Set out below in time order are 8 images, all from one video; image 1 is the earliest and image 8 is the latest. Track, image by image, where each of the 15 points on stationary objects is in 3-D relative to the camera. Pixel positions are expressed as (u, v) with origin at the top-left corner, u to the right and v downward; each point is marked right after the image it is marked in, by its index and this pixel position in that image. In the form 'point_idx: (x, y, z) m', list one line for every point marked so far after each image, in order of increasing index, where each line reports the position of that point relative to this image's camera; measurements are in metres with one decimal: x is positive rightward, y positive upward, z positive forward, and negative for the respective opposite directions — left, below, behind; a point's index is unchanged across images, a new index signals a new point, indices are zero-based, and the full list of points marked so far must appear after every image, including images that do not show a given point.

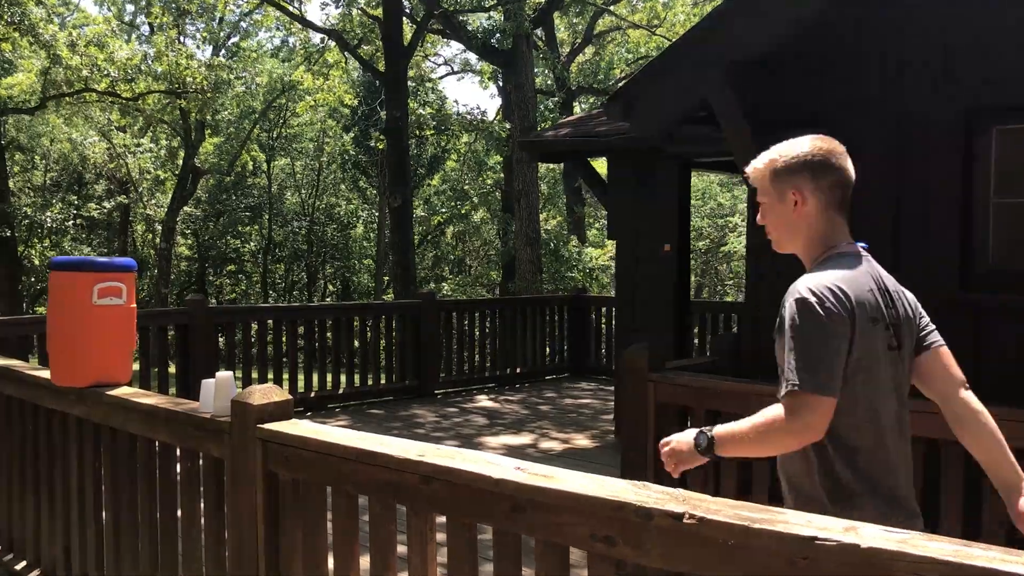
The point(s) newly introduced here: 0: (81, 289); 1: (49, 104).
0: (-1.7, 0.0, +3.4) m
1: (-10.4, +4.1, +19.5) m
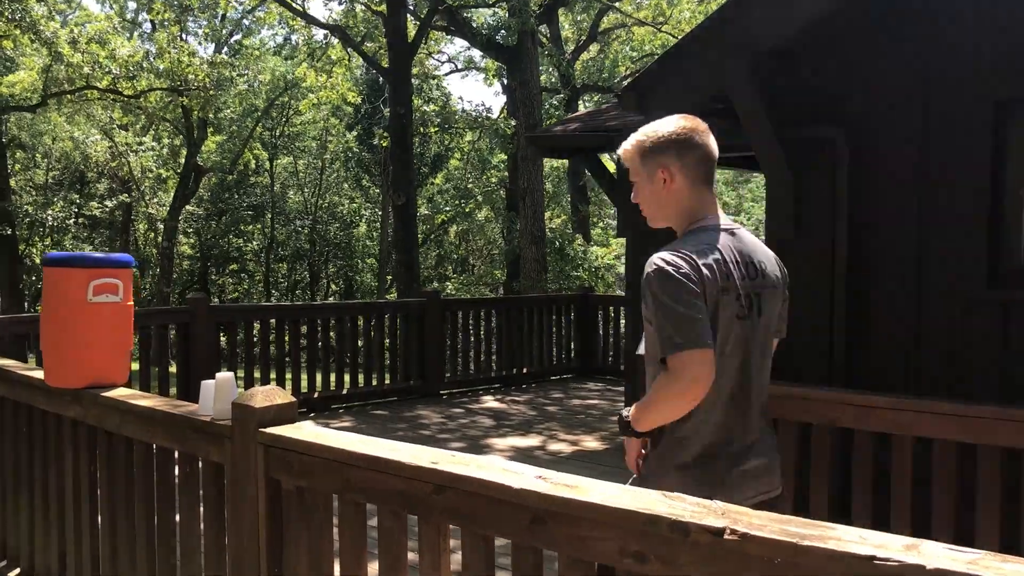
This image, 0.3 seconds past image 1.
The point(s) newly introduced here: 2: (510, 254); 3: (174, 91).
0: (-1.6, 0.0, +3.3) m
1: (-10.3, +4.2, +19.4) m
2: (0.0, +0.7, +16.8) m
3: (-7.3, +4.3, +18.9) m
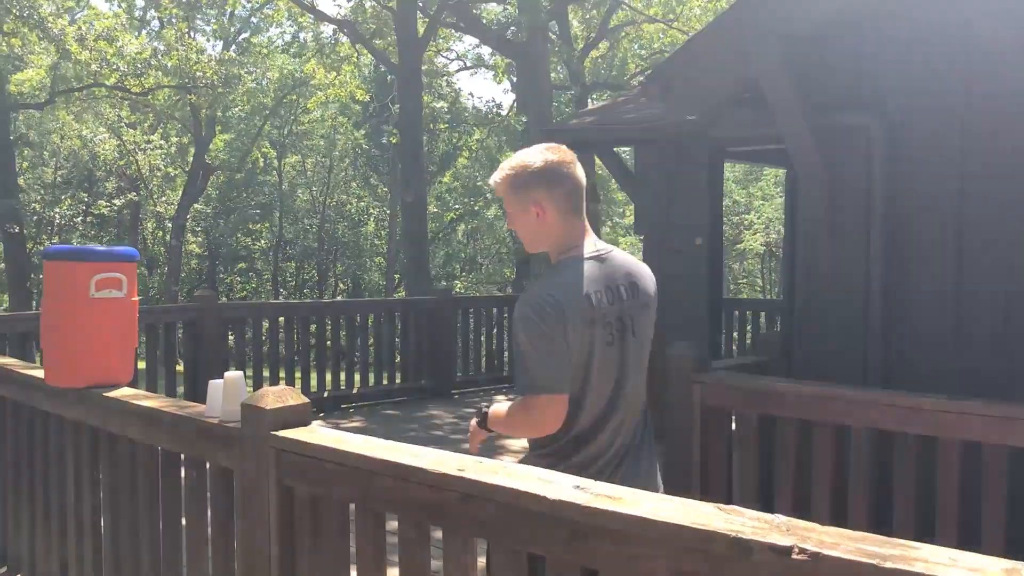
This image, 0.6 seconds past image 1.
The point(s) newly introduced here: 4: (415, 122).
0: (-1.5, 0.0, +3.1) m
1: (-10.0, +4.2, +19.3) m
2: (+0.2, +0.7, +16.6) m
3: (-7.1, +4.3, +18.7) m
4: (-1.3, +2.2, +11.8) m
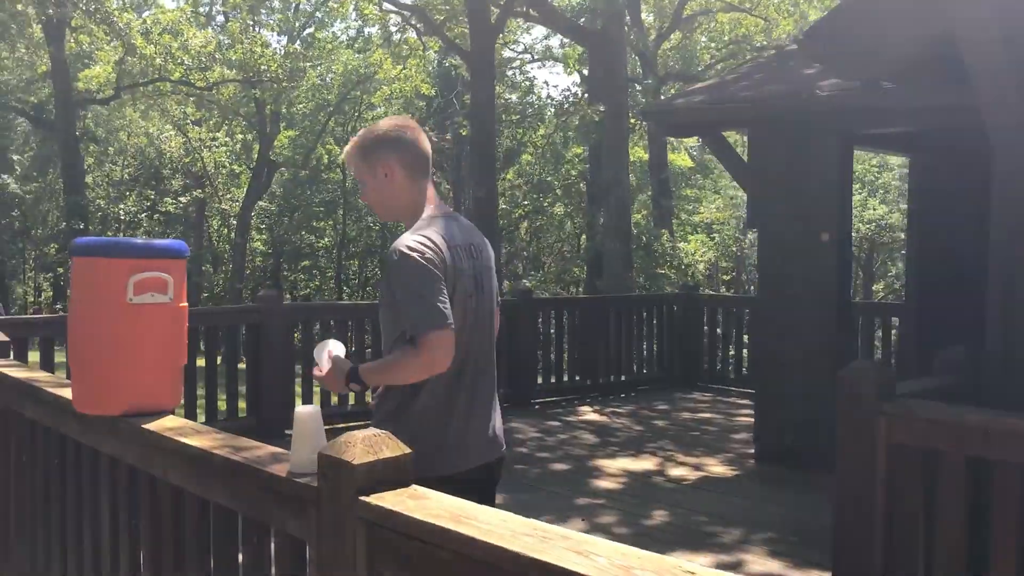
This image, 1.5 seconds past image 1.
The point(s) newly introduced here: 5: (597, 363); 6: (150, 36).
0: (-1.1, 0.0, +2.4) m
1: (-8.5, +4.3, +19.2) m
2: (+1.5, +0.7, +15.8) m
3: (-5.6, +4.3, +18.4) m
4: (-0.3, +2.2, +11.1) m
5: (+0.8, -0.7, +8.6) m
6: (-7.4, +5.2, +17.9) m
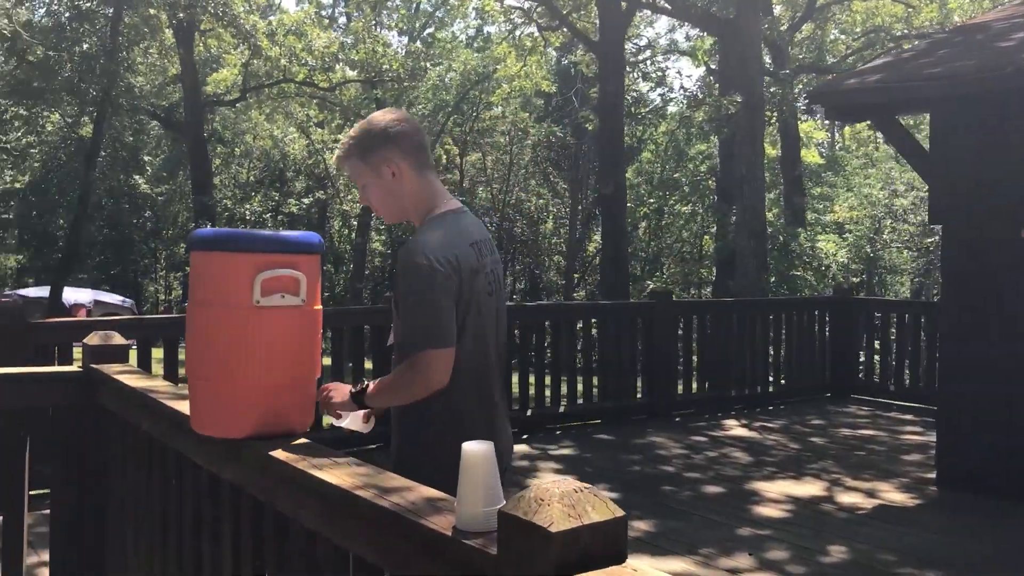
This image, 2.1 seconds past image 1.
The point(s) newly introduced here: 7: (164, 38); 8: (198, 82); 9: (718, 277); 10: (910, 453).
0: (-0.6, 0.0, +2.0) m
1: (-5.8, +4.3, +19.6) m
2: (+3.6, +0.6, +14.9) m
3: (-3.0, +4.3, +18.5) m
4: (+1.3, +2.2, +10.5) m
5: (+2.0, -0.7, +7.9) m
6: (-4.9, +5.2, +18.2) m
7: (-7.3, +5.3, +18.3) m
8: (-6.4, +4.2, +17.8) m
9: (+3.7, +0.2, +15.7) m
10: (+3.0, -1.2, +6.5) m
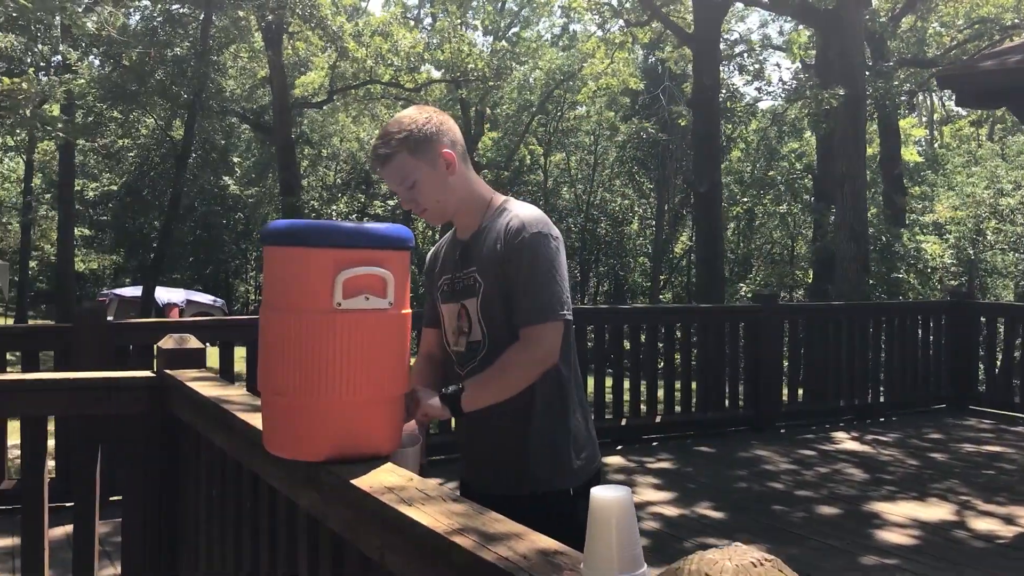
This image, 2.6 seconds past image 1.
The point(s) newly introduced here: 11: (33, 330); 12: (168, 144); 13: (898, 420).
0: (-0.4, 0.0, +1.8) m
1: (-3.9, +4.2, +19.7) m
2: (+5.1, +0.6, +14.2) m
3: (-1.2, +4.3, +18.3) m
4: (+2.3, +2.2, +10.0) m
5: (+2.8, -0.8, +7.3) m
6: (-3.1, +5.2, +18.2) m
7: (-5.5, +5.3, +18.5) m
8: (-4.7, +4.2, +18.0) m
9: (+5.2, +0.1, +15.0) m
10: (+3.6, -1.3, +5.9) m
11: (-2.5, -0.2, +4.5) m
12: (-7.6, +3.2, +19.3) m
13: (+3.3, -1.1, +7.5) m
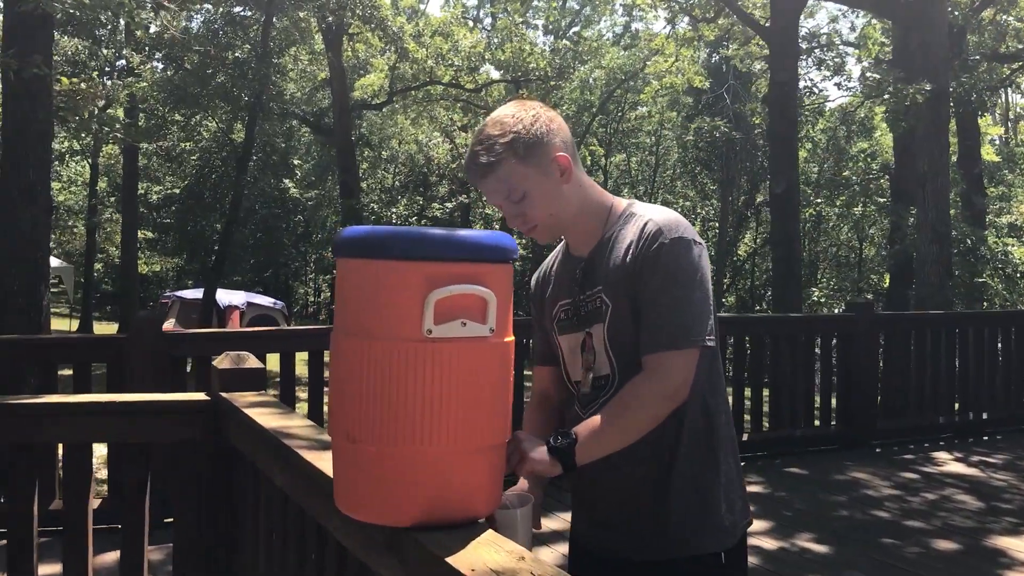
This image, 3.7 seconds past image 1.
0: (-0.2, 0.0, +1.4) m
1: (-2.6, +4.2, +19.5) m
2: (+6.1, +0.5, +13.5) m
3: (0.0, +4.2, +18.0) m
4: (+3.0, +2.1, +9.5) m
5: (+3.4, -0.8, +6.7) m
6: (-1.9, +5.1, +18.0) m
7: (-4.2, +5.2, +18.5) m
8: (-3.4, +4.1, +17.9) m
9: (+6.2, 0.0, +14.2) m
10: (+4.1, -1.3, +5.3) m
11: (-2.1, -0.3, +4.3) m
12: (-6.3, +3.1, +19.3) m
13: (+3.9, -1.2, +6.9) m
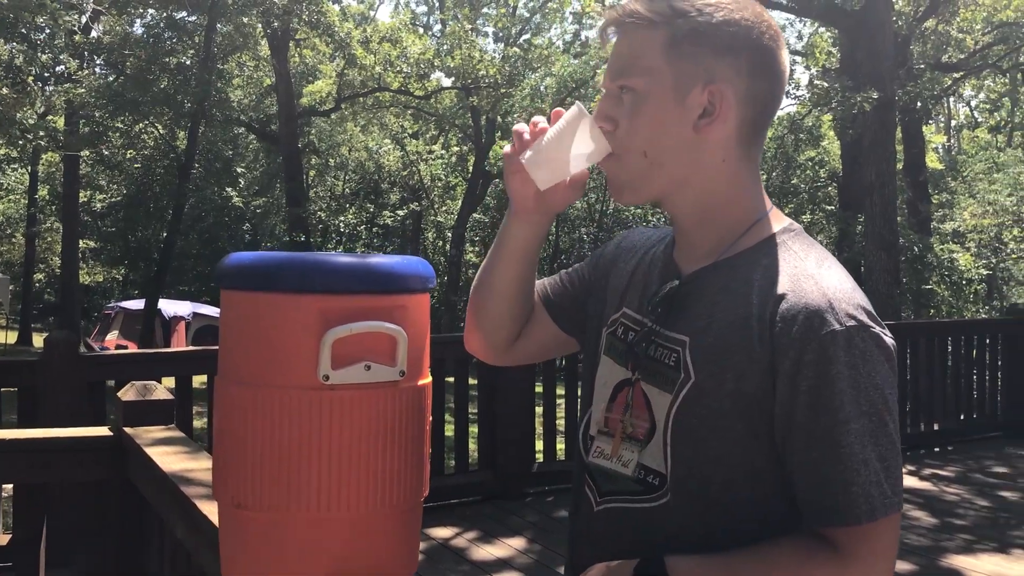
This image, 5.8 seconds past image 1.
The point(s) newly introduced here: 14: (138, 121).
0: (-0.3, -0.1, +1.2) m
1: (-3.6, +4.0, +19.2) m
2: (+5.3, +0.4, +13.6) m
3: (-1.0, +4.0, +17.8) m
4: (+2.5, +2.0, +9.5) m
5: (+3.0, -0.9, +6.7) m
6: (-2.9, +4.9, +17.8) m
7: (-5.2, +5.0, +18.1) m
8: (-4.4, +3.9, +17.5) m
9: (+5.5, -0.1, +14.3) m
10: (+3.8, -1.4, +5.3) m
11: (-2.4, -0.3, +4.0) m
12: (-7.3, +2.9, +18.8) m
13: (+3.5, -1.3, +6.9) m
14: (-6.7, +3.0, +15.6) m
